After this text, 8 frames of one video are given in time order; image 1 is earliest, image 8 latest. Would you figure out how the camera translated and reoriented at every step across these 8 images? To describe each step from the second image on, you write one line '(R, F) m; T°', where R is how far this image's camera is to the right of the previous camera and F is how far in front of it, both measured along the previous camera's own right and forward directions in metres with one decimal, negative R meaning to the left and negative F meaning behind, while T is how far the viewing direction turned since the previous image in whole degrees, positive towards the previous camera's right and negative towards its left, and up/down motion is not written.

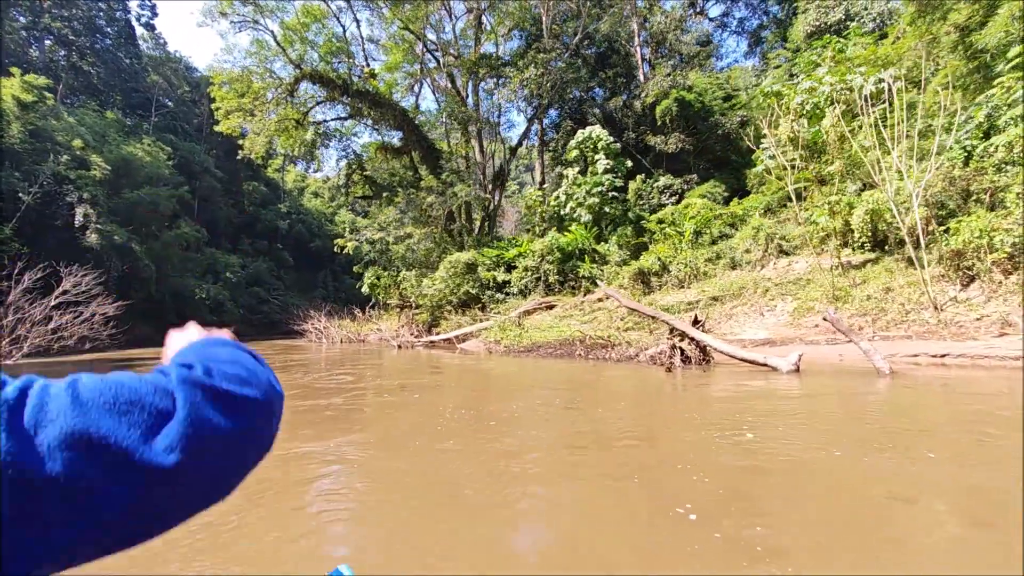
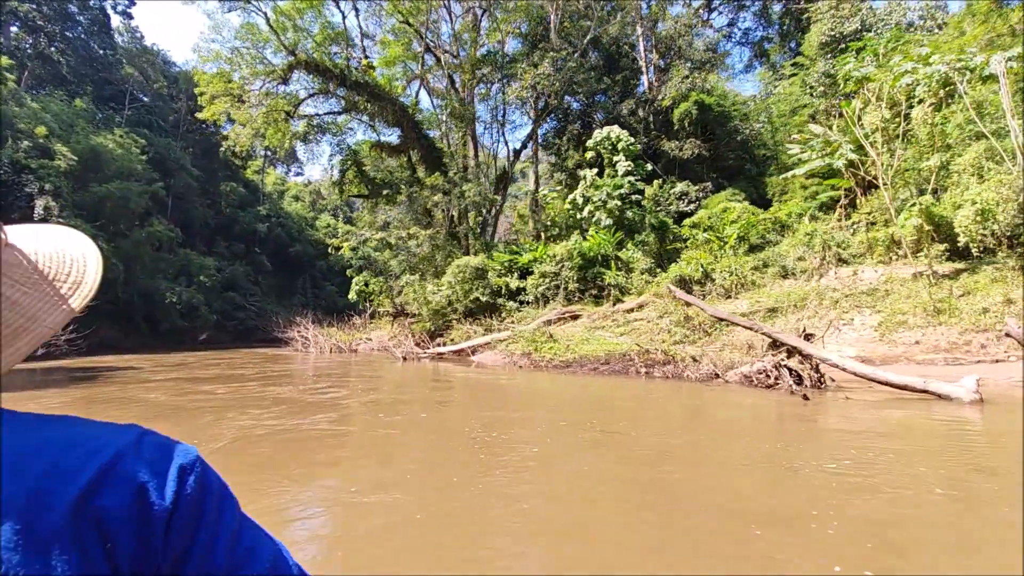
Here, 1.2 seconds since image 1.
(-1.0, +1.2) m; +3°
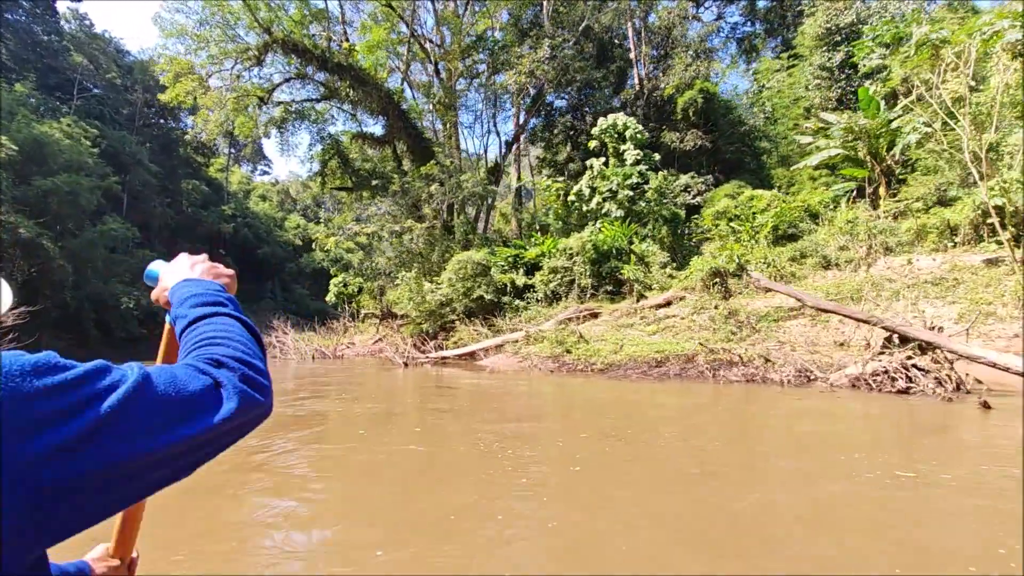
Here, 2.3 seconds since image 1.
(-0.9, +1.1) m; +3°
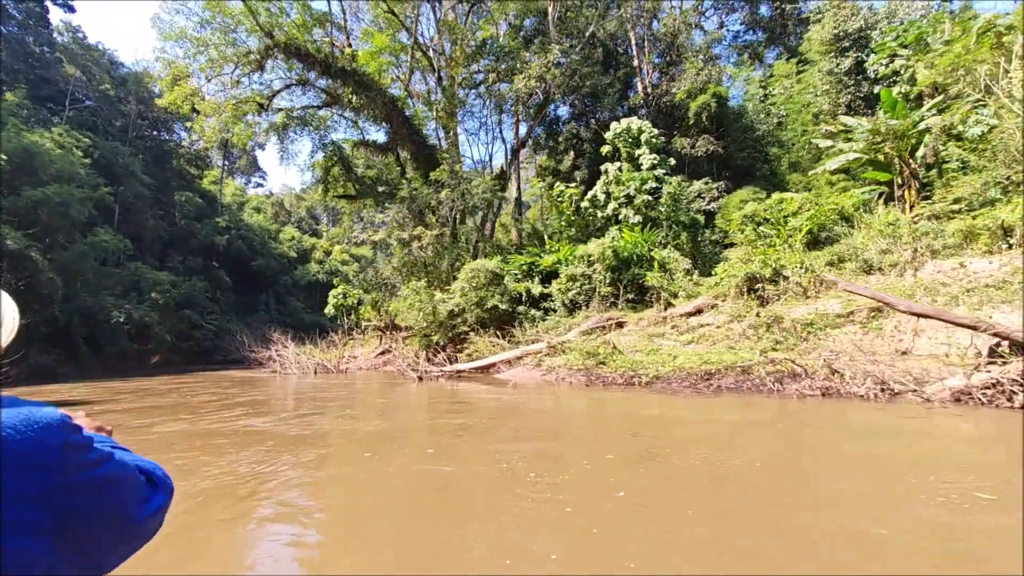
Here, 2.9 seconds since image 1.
(-0.6, +0.5) m; +1°
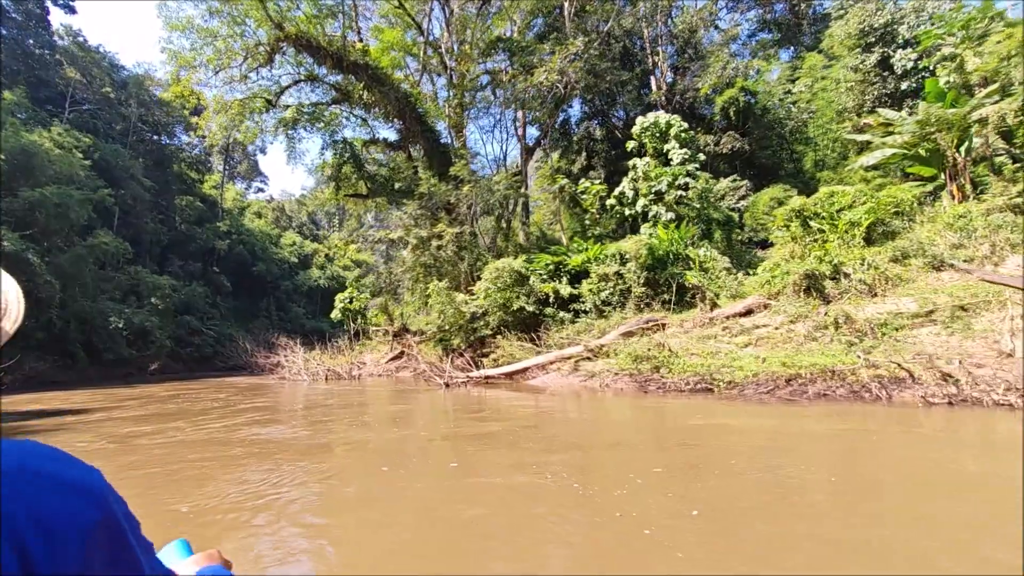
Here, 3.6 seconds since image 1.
(-0.7, +0.7) m; 0°
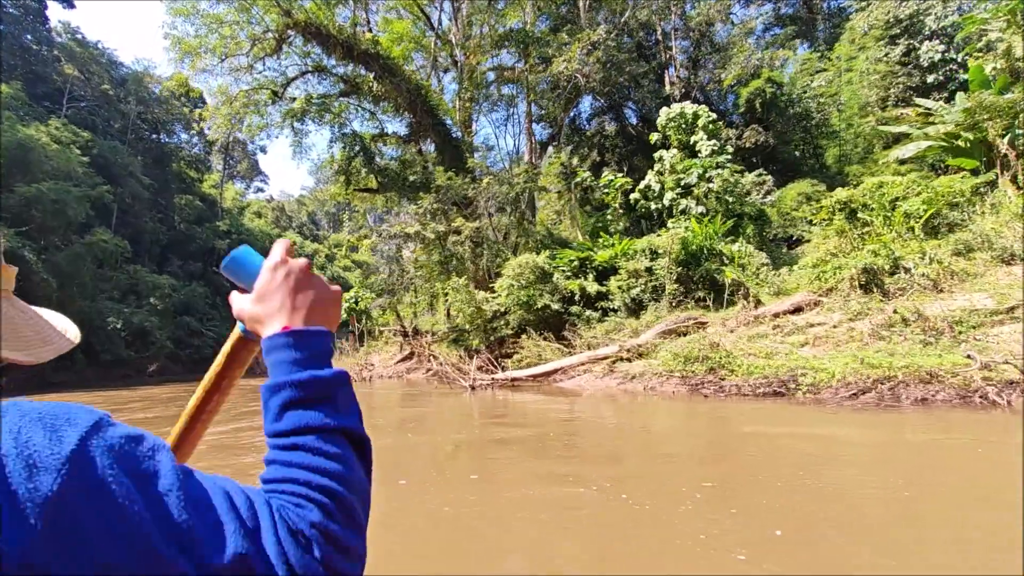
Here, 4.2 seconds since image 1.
(-0.6, +0.6) m; 0°
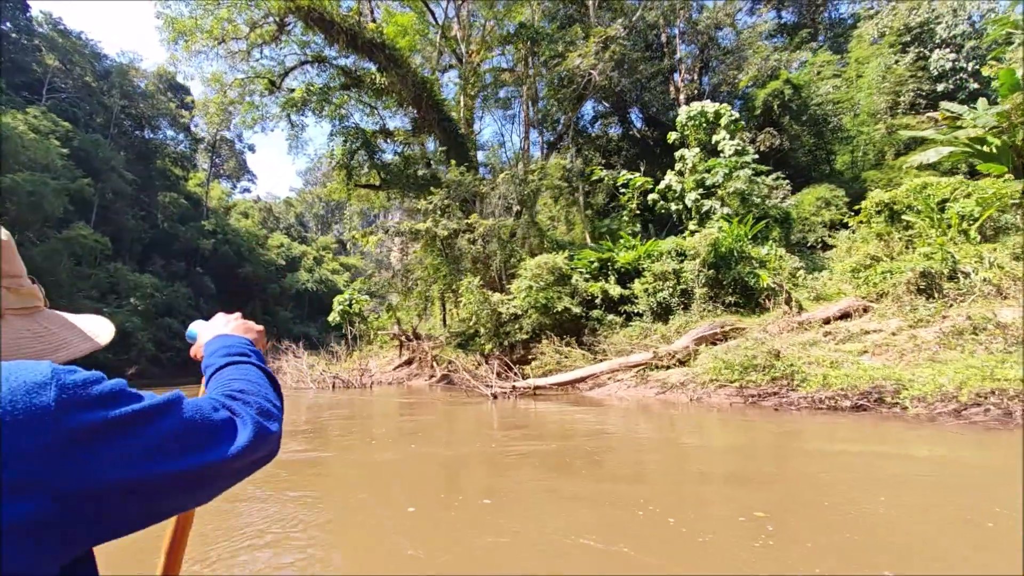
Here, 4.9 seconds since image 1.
(-0.7, +0.7) m; +2°
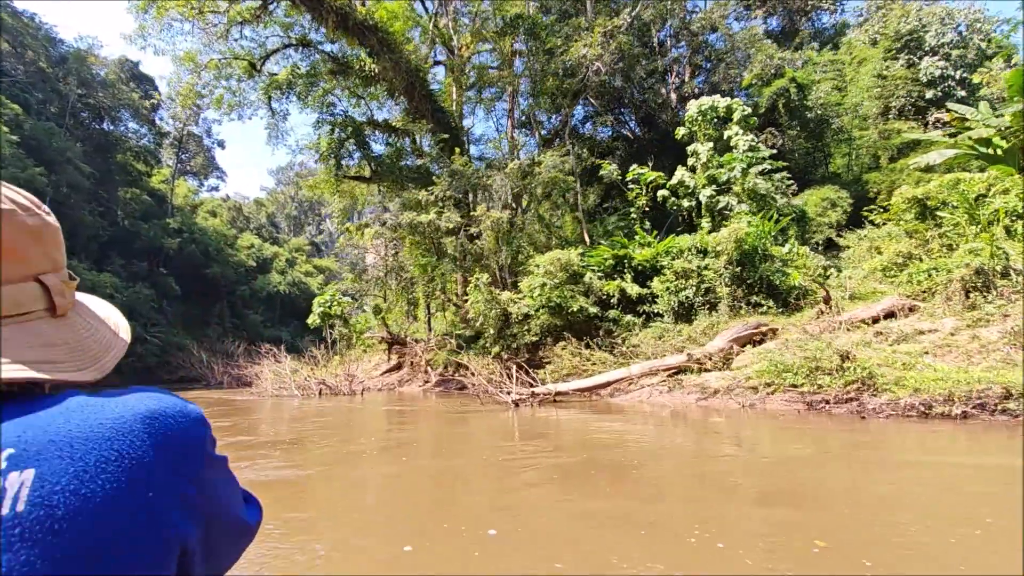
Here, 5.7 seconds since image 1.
(-0.7, +0.8) m; +3°
